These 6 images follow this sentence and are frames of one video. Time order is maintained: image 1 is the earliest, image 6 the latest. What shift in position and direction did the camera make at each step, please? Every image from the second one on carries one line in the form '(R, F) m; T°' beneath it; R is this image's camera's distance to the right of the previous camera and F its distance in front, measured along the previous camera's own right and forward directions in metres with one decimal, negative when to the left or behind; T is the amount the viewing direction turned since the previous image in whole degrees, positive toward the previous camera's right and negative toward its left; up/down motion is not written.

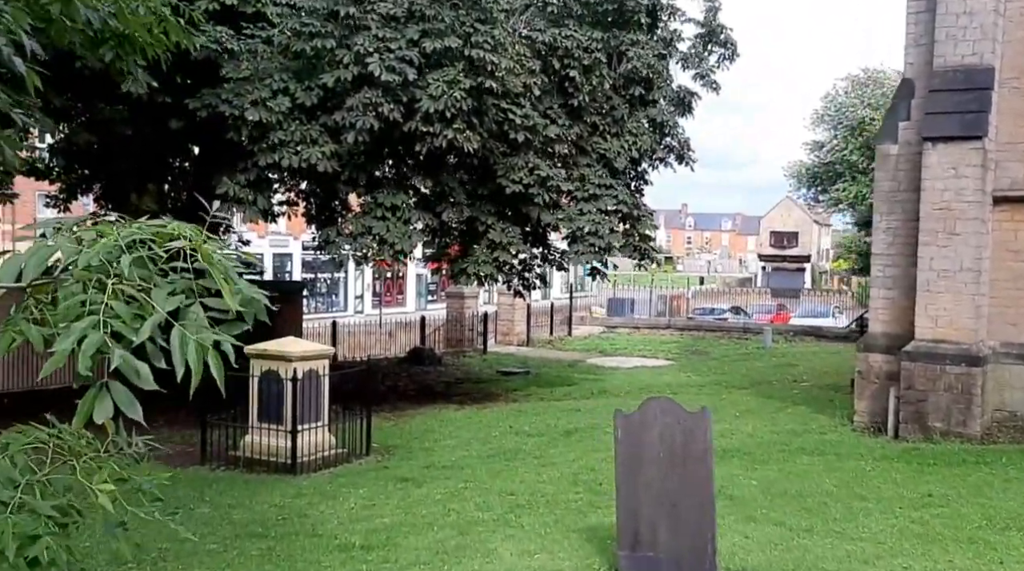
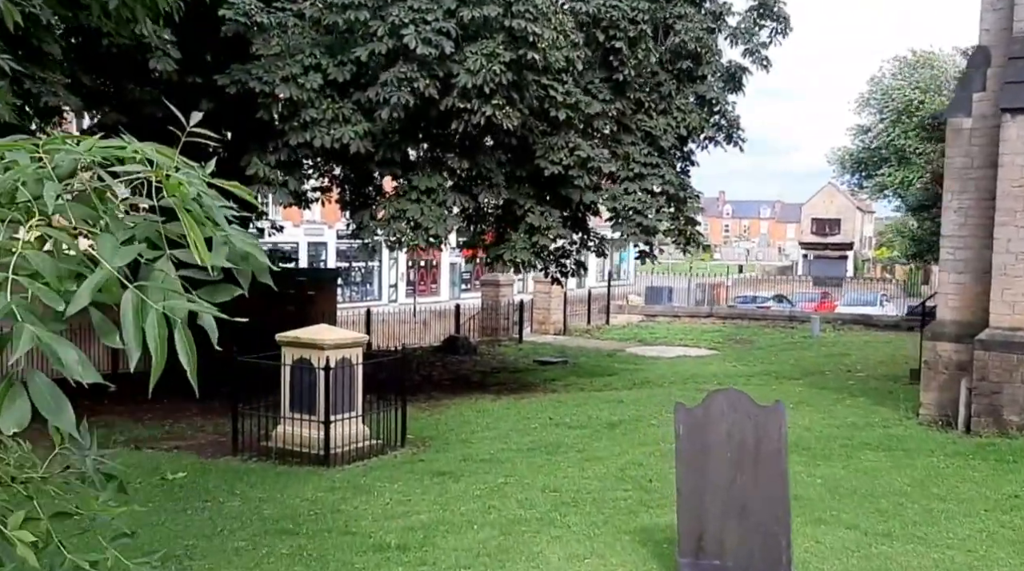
(-0.1, +0.6) m; -2°
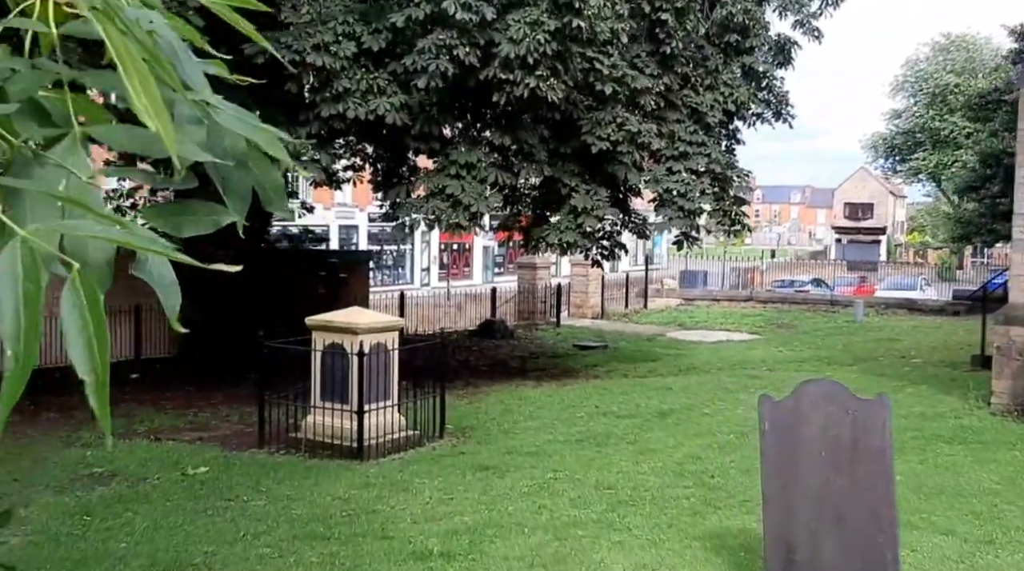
(-0.2, +0.7) m; -1°
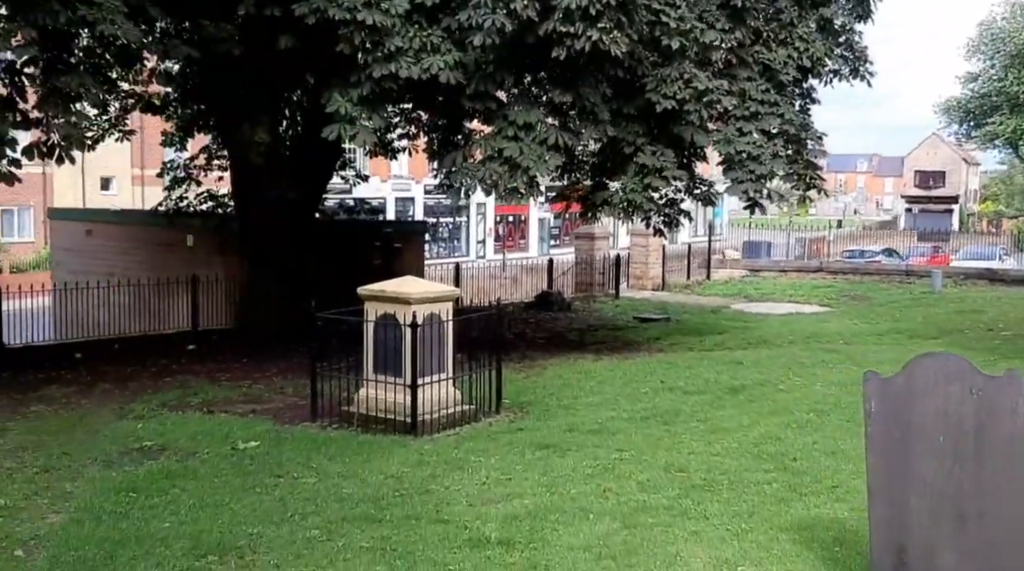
(0.0, +0.6) m; -3°
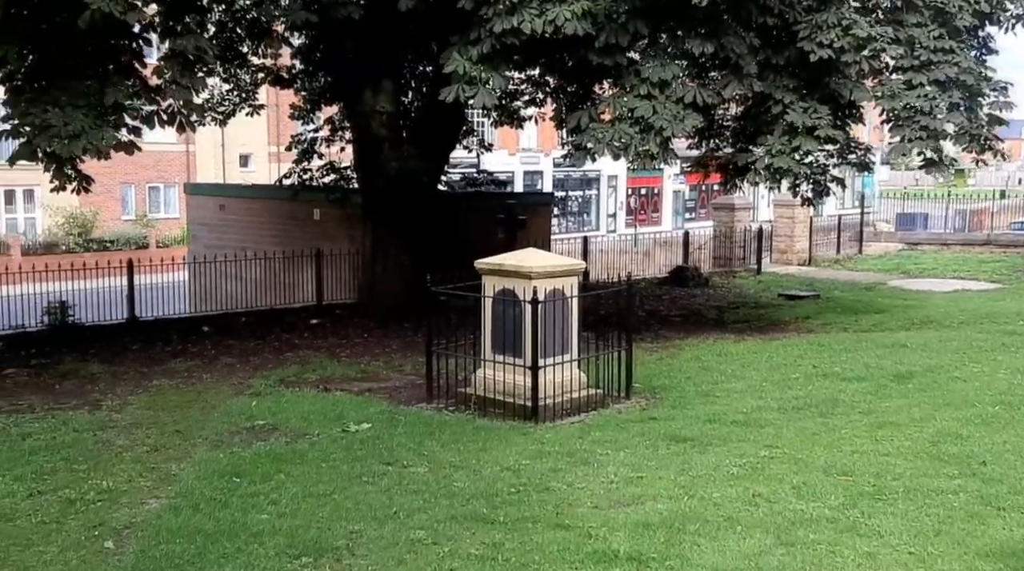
(0.0, +0.9) m; -7°
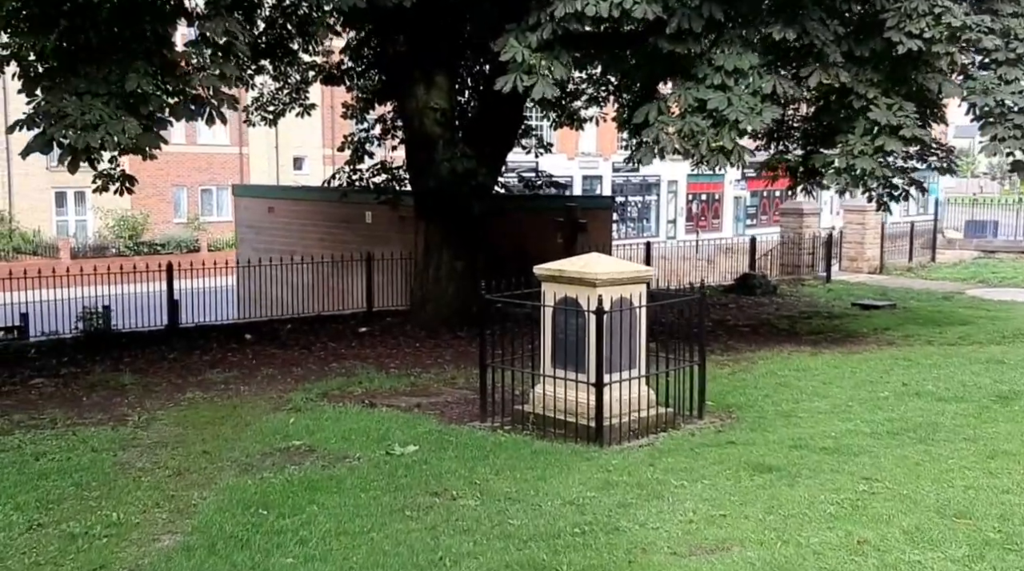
(-0.1, +0.8) m; -3°
